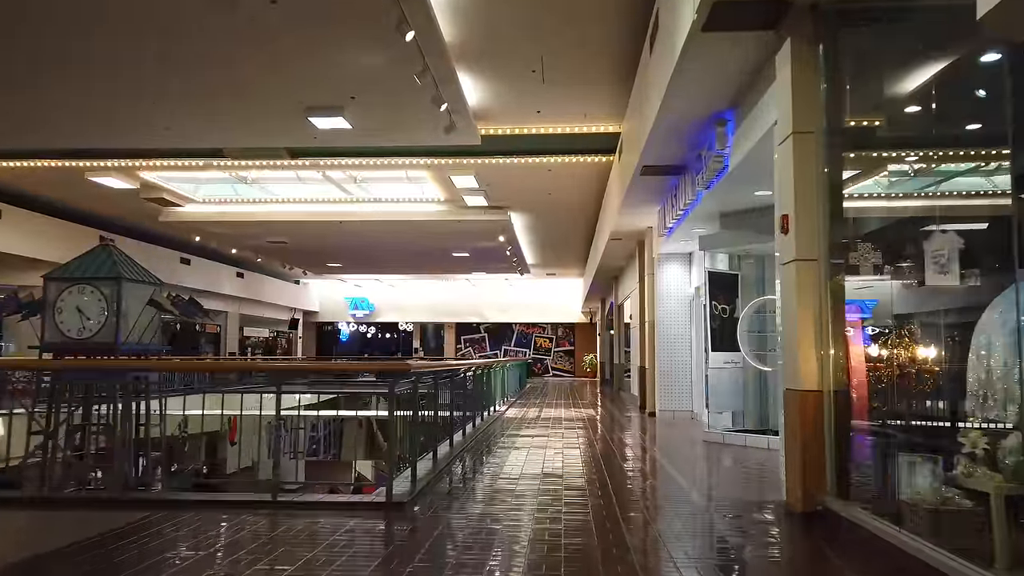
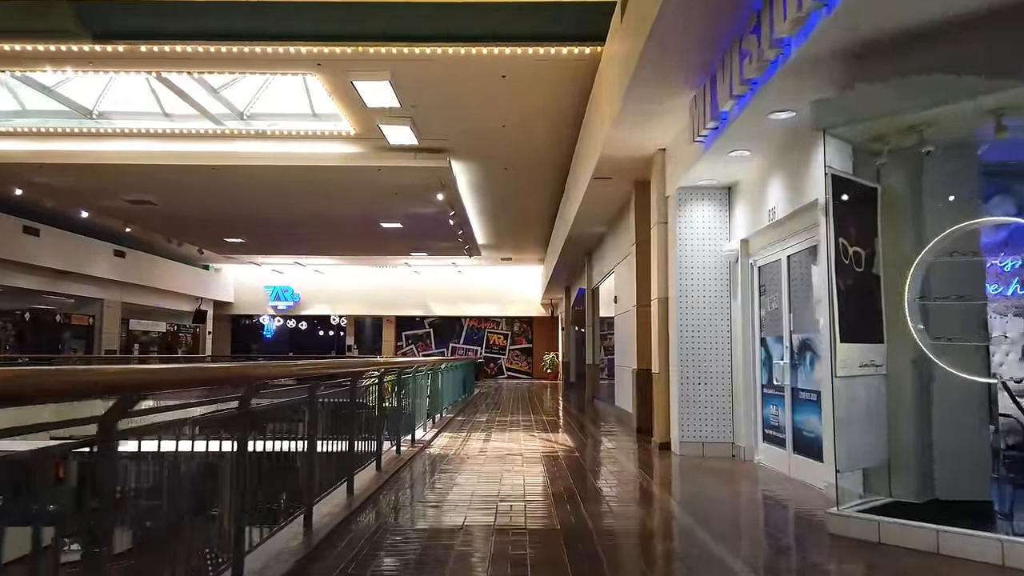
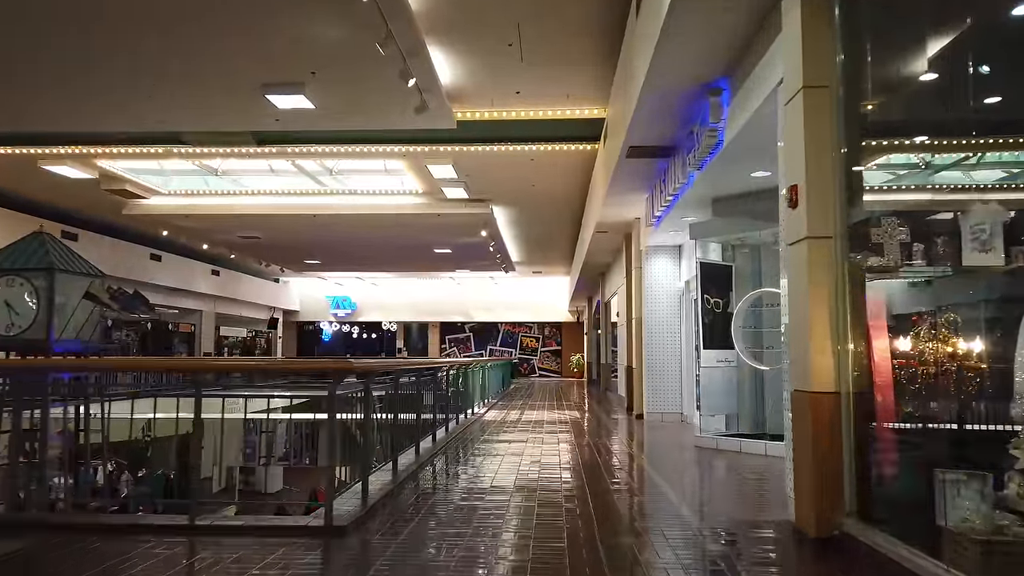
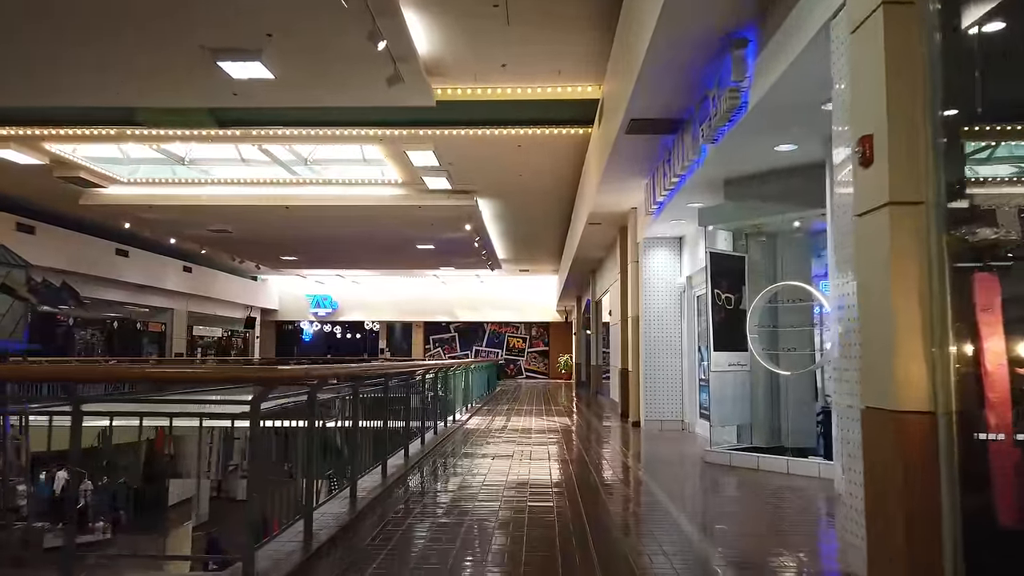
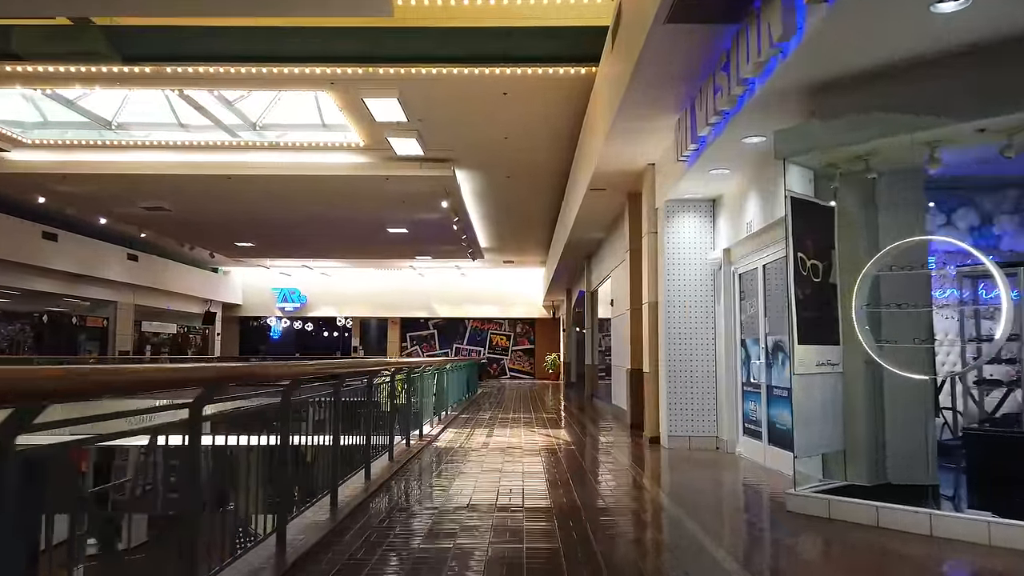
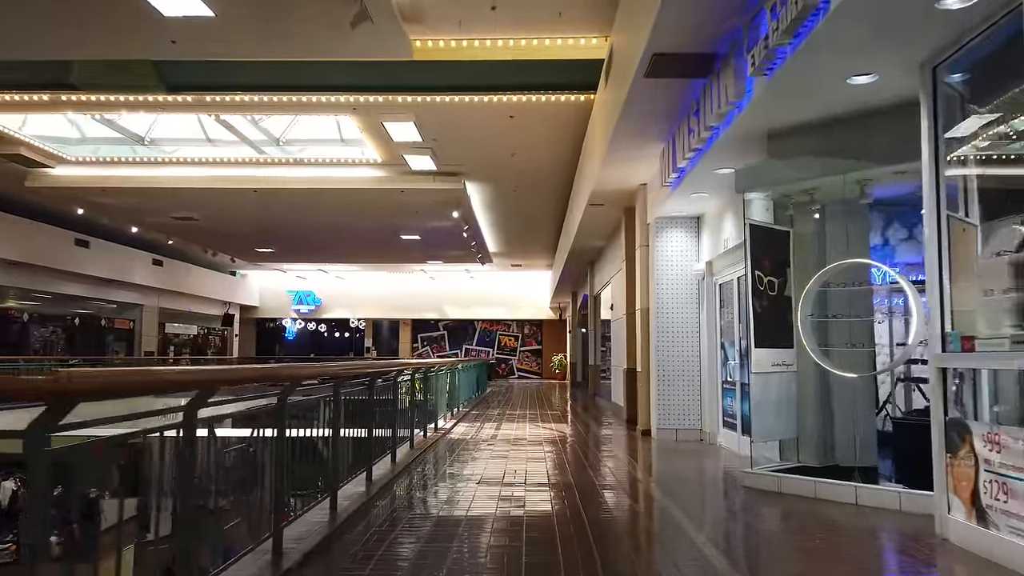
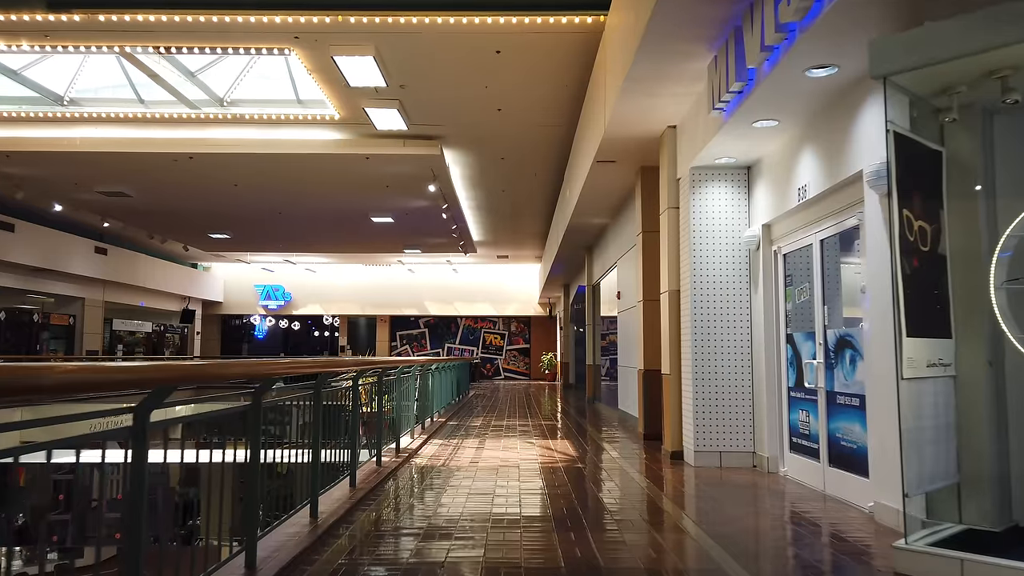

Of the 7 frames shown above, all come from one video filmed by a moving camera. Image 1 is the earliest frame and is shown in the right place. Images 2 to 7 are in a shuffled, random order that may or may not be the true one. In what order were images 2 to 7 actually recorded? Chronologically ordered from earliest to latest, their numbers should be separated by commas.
3, 4, 6, 5, 2, 7
